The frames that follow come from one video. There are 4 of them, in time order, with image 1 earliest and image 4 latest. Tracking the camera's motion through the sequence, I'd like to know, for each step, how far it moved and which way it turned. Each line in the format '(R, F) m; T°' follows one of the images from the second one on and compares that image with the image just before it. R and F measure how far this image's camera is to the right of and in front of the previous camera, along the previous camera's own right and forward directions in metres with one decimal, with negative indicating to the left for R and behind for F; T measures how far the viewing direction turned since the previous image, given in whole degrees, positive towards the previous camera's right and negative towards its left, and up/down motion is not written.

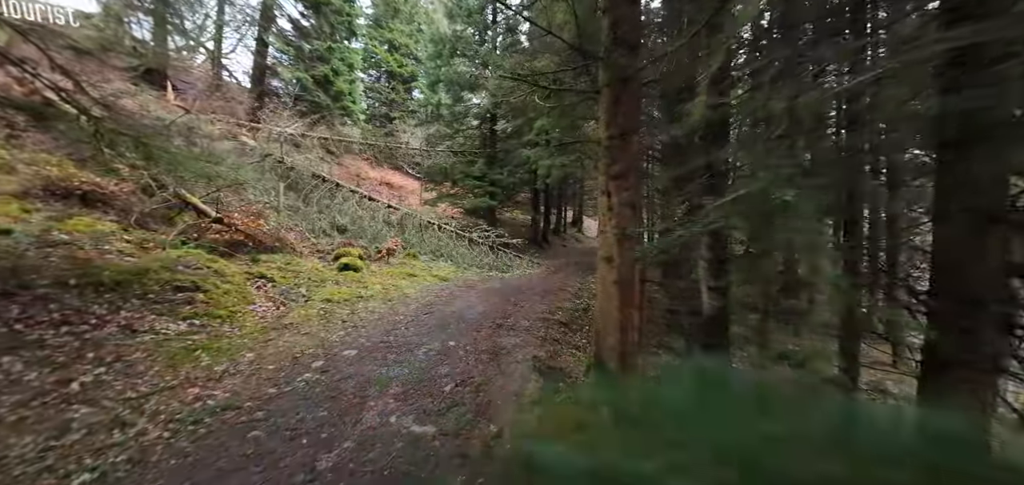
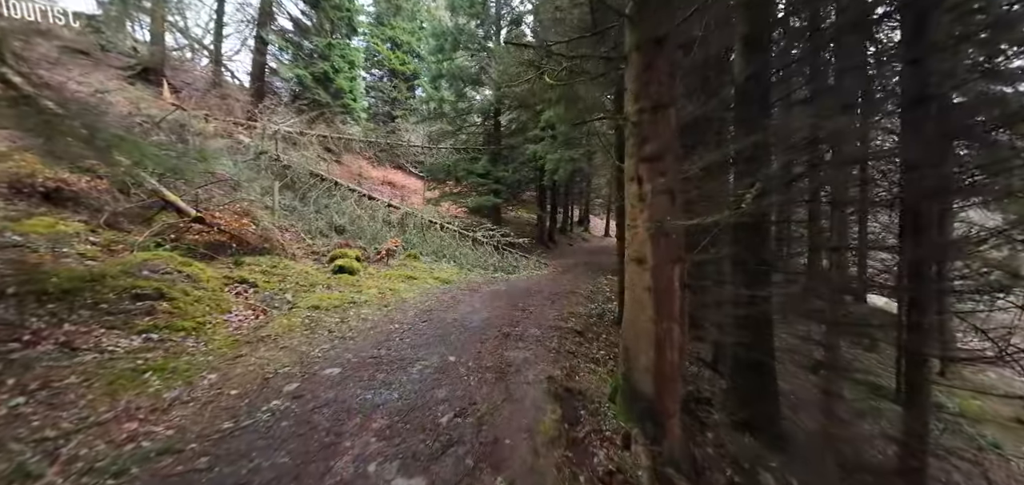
(-0.1, +0.9) m; -1°
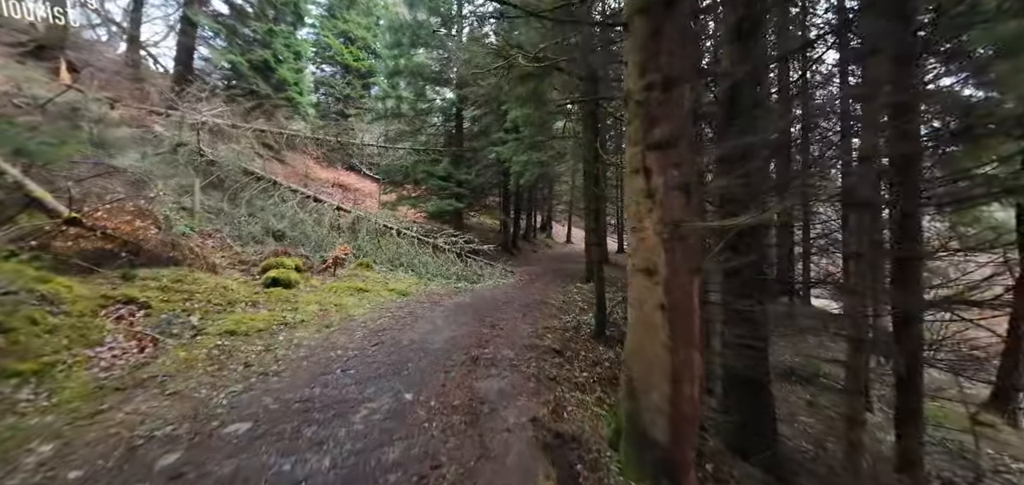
(-0.1, +1.0) m; +7°
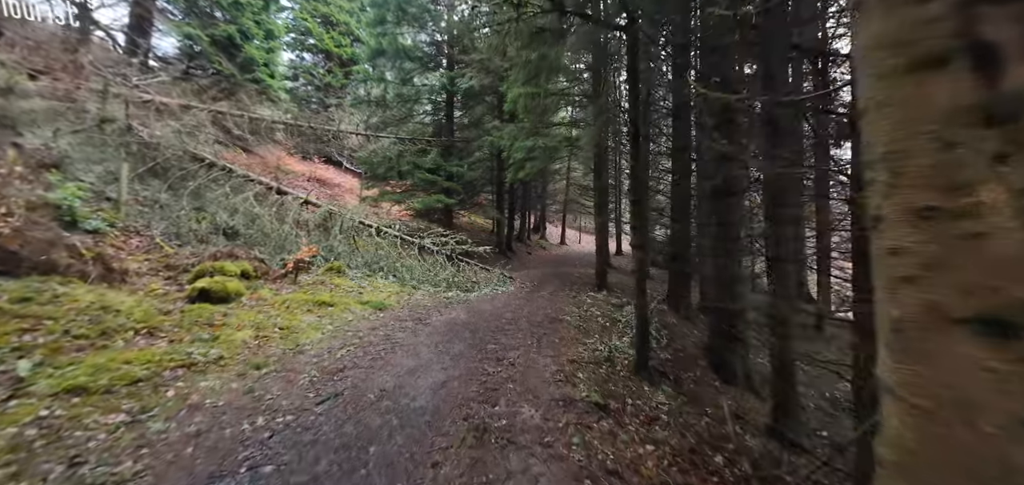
(-0.4, +2.0) m; +2°
